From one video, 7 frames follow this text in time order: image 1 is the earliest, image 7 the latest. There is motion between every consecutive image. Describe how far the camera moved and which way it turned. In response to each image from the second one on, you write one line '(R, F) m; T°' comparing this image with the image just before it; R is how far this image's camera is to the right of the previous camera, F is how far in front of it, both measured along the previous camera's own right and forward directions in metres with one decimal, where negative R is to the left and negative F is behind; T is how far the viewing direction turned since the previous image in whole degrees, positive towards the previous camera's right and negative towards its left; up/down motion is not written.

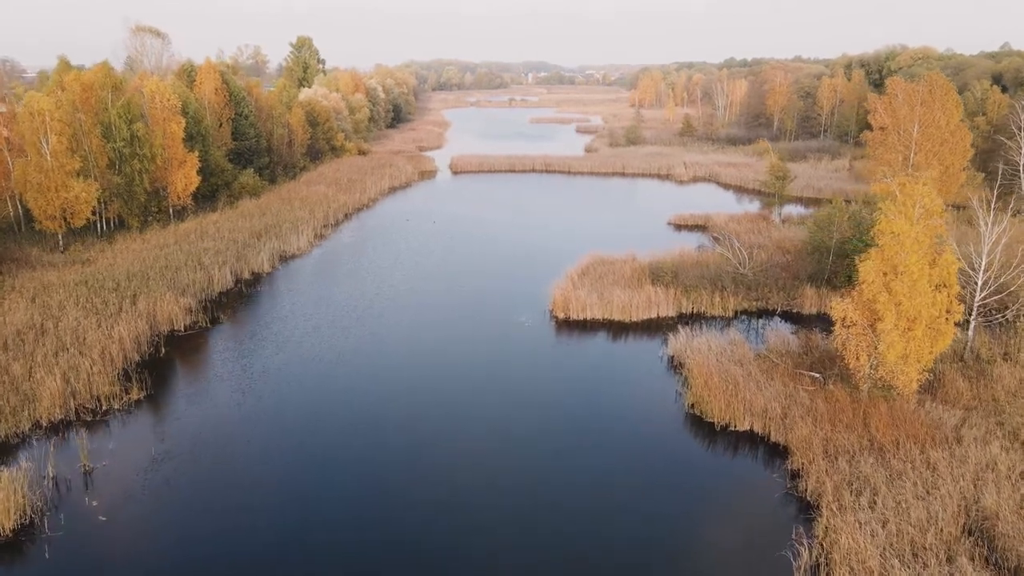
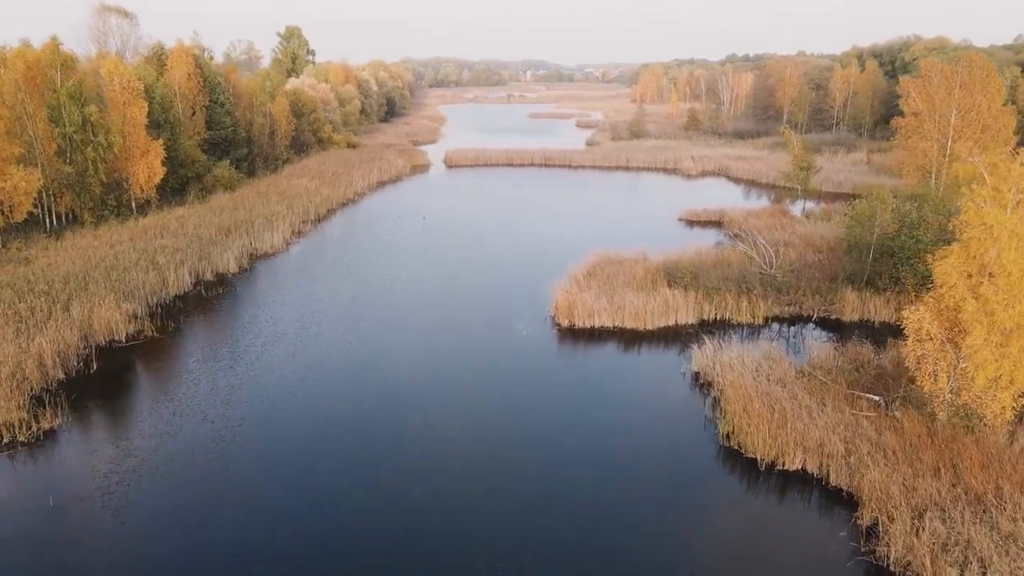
(+0.1, +2.4) m; 0°
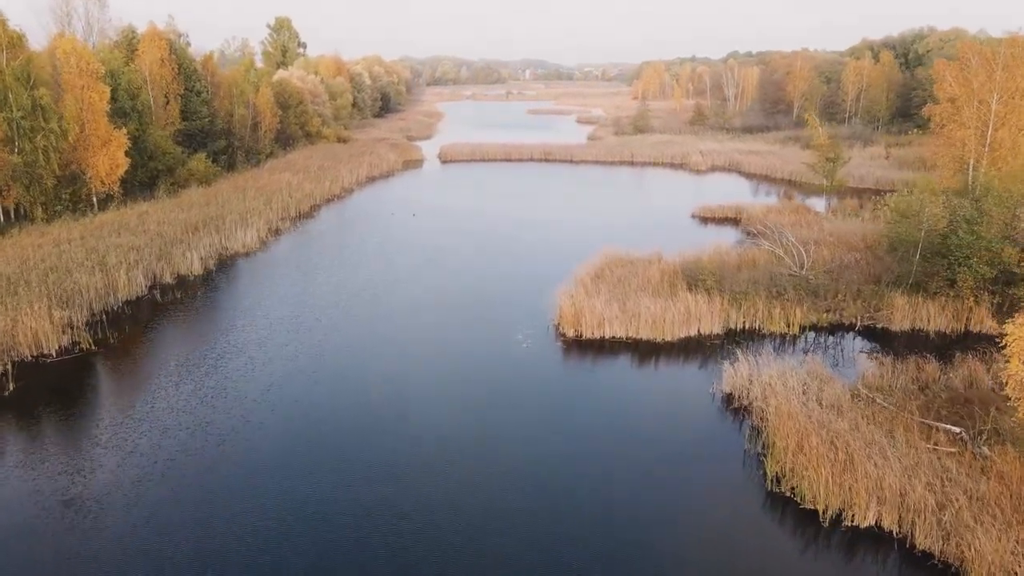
(0.0, +2.1) m; 0°
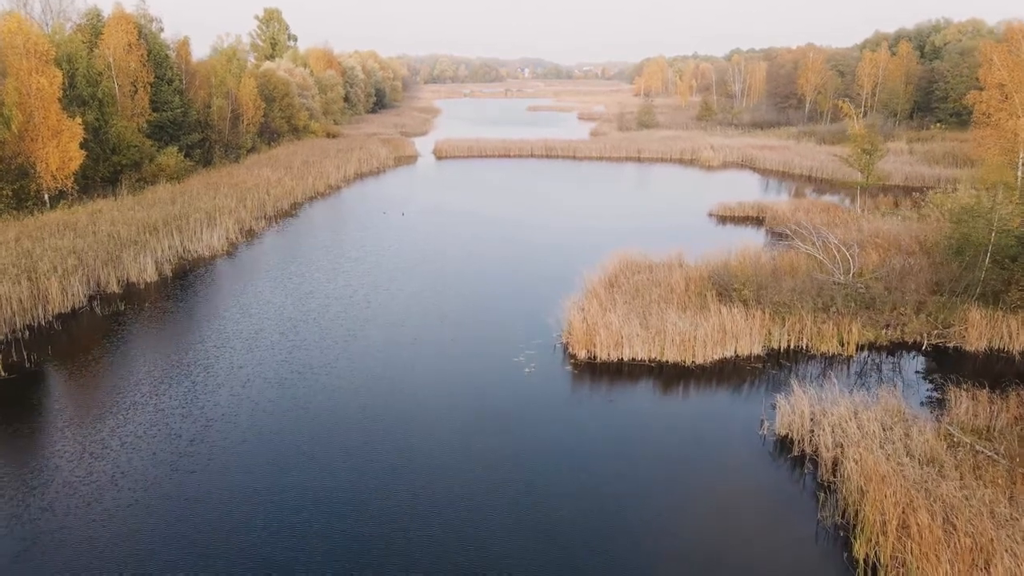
(0.0, +2.2) m; 0°
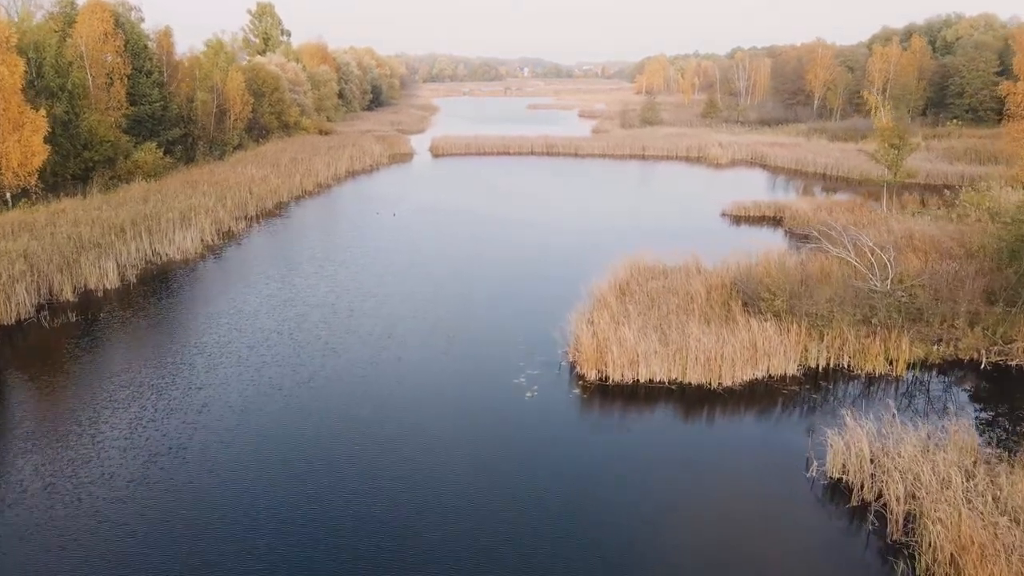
(0.0, +1.4) m; 0°
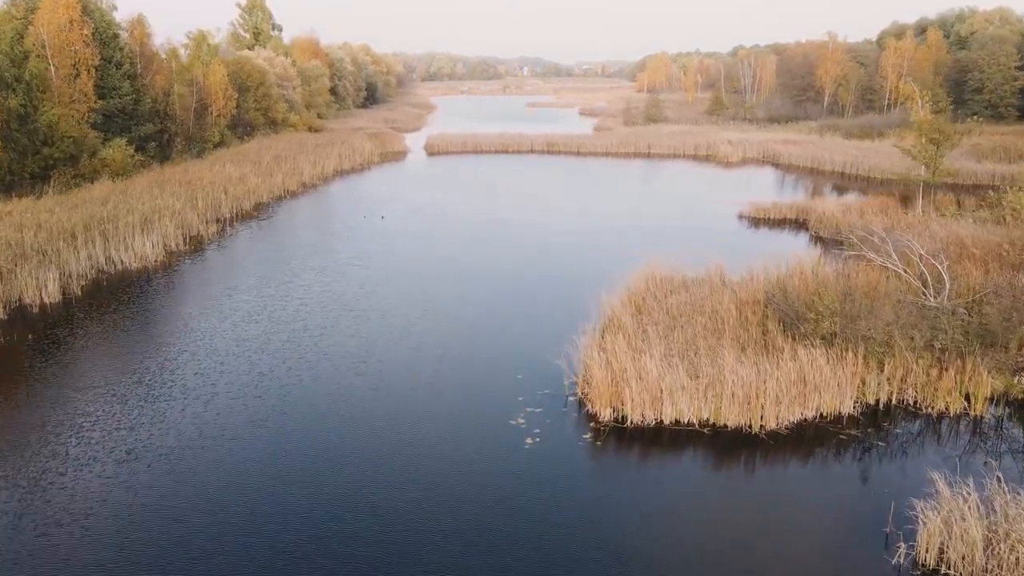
(0.0, +1.7) m; 0°
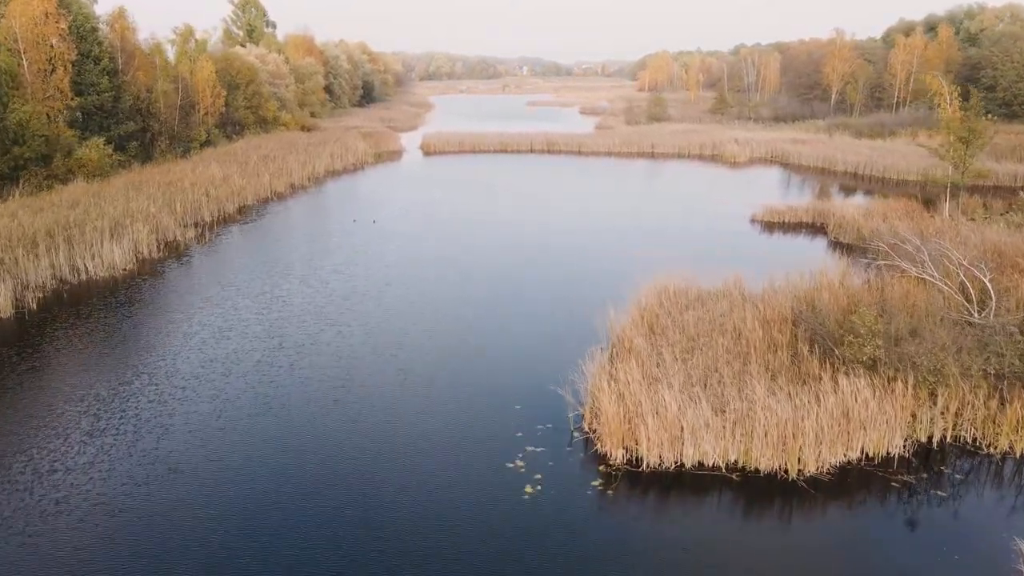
(0.0, +1.1) m; 0°
